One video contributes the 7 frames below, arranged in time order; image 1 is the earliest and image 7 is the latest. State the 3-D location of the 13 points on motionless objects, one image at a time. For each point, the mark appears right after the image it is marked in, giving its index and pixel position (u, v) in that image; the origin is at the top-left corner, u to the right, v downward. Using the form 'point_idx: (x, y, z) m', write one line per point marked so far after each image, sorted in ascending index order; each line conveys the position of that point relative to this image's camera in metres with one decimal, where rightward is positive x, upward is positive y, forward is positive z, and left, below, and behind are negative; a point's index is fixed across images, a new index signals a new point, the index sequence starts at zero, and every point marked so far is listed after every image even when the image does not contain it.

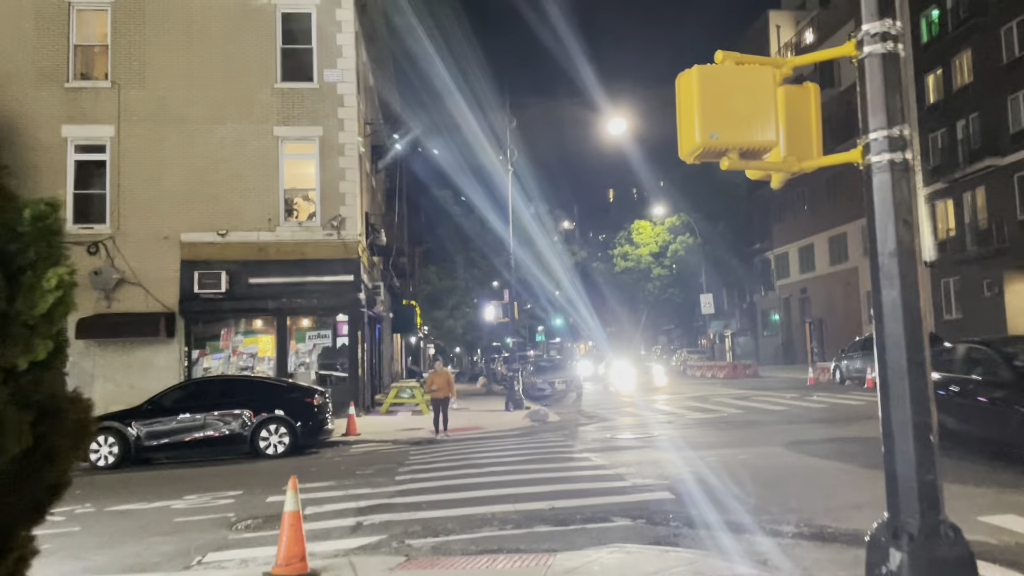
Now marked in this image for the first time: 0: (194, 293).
0: (-7.7, -0.1, +19.9) m
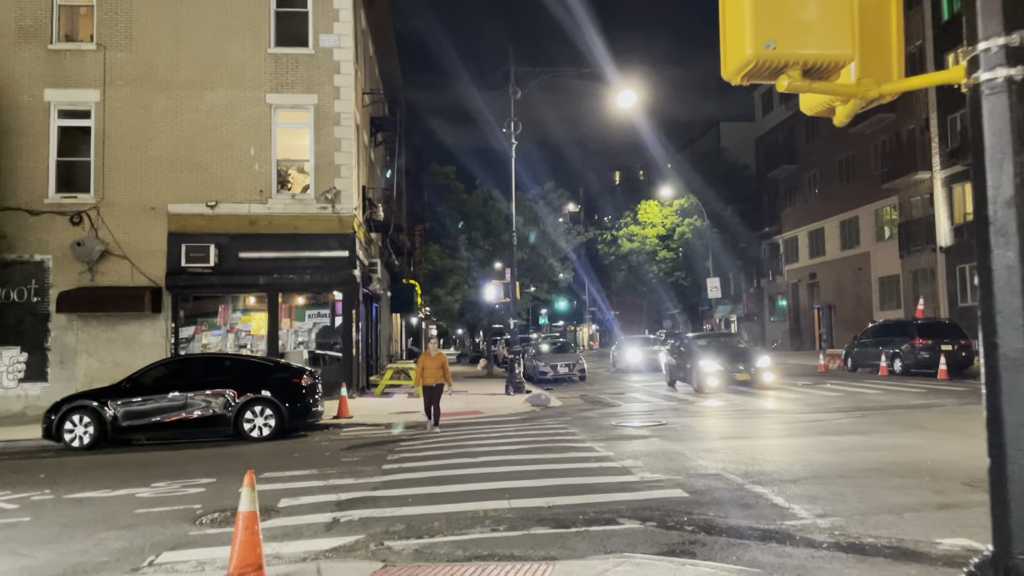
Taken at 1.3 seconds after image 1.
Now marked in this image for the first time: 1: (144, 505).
0: (-7.7, +0.5, +19.0) m
1: (-3.8, -2.2, +8.4) m
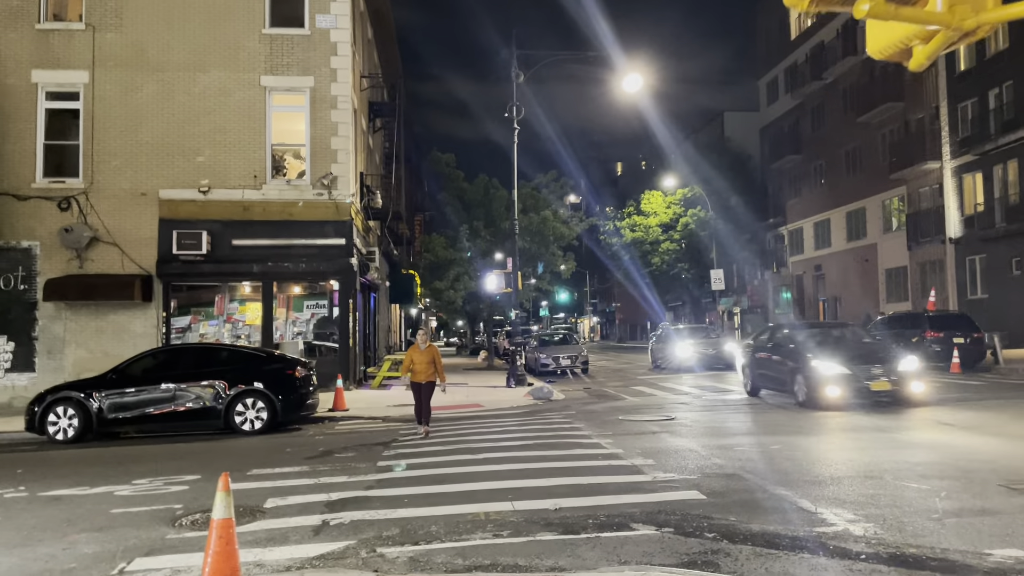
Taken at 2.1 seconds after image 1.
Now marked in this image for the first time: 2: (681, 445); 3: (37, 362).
0: (-7.6, +0.8, +18.5) m
1: (-3.7, -2.1, +7.9) m
2: (+2.0, -1.8, +9.6) m
3: (-10.4, -1.6, +18.1) m
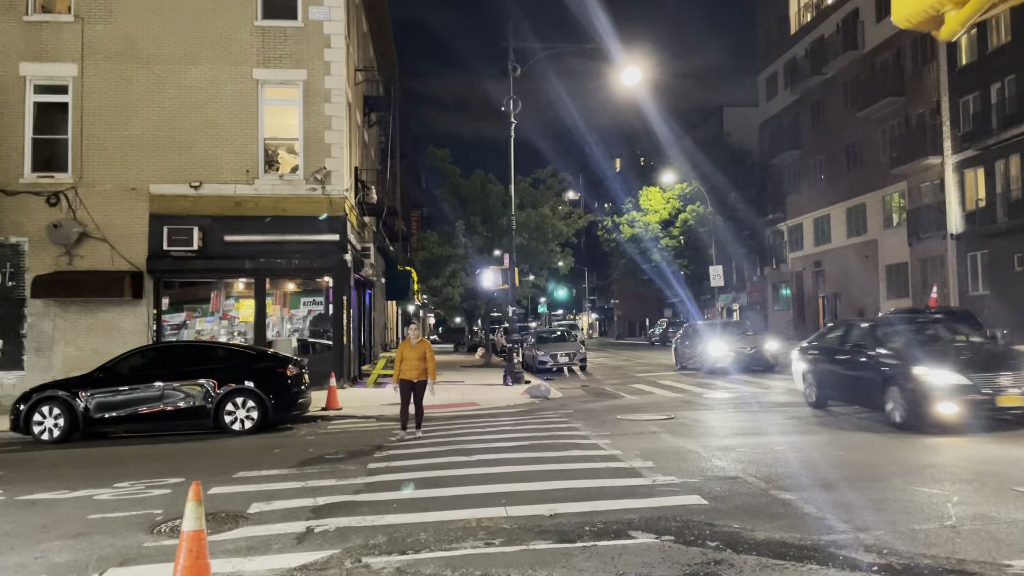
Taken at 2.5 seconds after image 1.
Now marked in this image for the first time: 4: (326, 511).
0: (-7.7, +0.8, +18.1) m
1: (-3.8, -2.0, +7.6) m
2: (+1.9, -1.8, +9.3) m
3: (-10.5, -1.6, +17.8) m
4: (-1.6, -1.9, +7.0) m
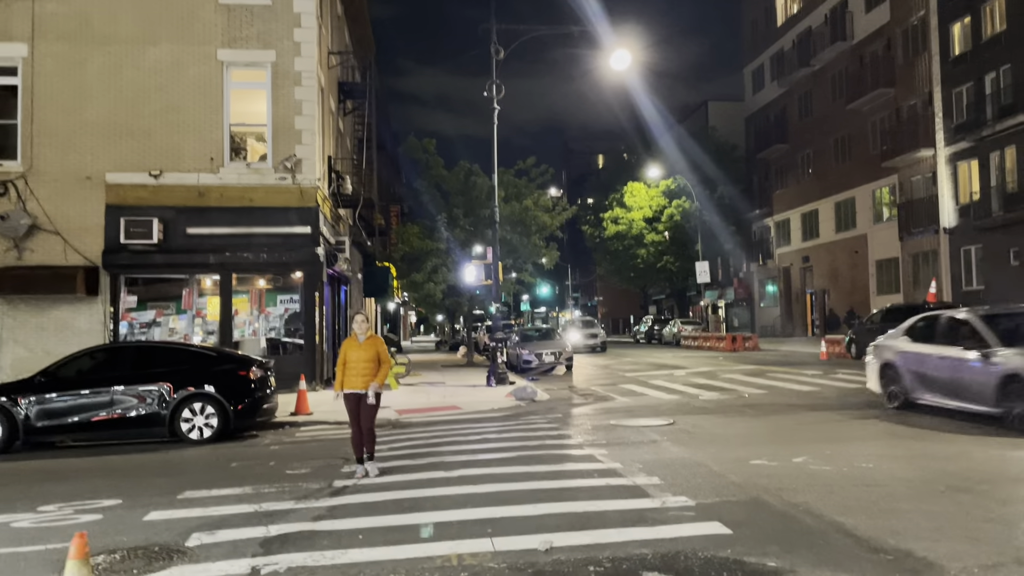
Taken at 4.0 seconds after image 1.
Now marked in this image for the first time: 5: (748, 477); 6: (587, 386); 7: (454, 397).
0: (-8.0, +0.9, +16.9) m
1: (-3.9, -2.0, +6.4) m
2: (+1.8, -1.7, +8.3) m
3: (-10.8, -1.5, +16.5) m
4: (-1.7, -1.8, +5.9) m
5: (+2.1, -1.7, +7.3) m
6: (+1.7, -2.2, +18.8) m
7: (-1.2, -2.2, +16.8) m
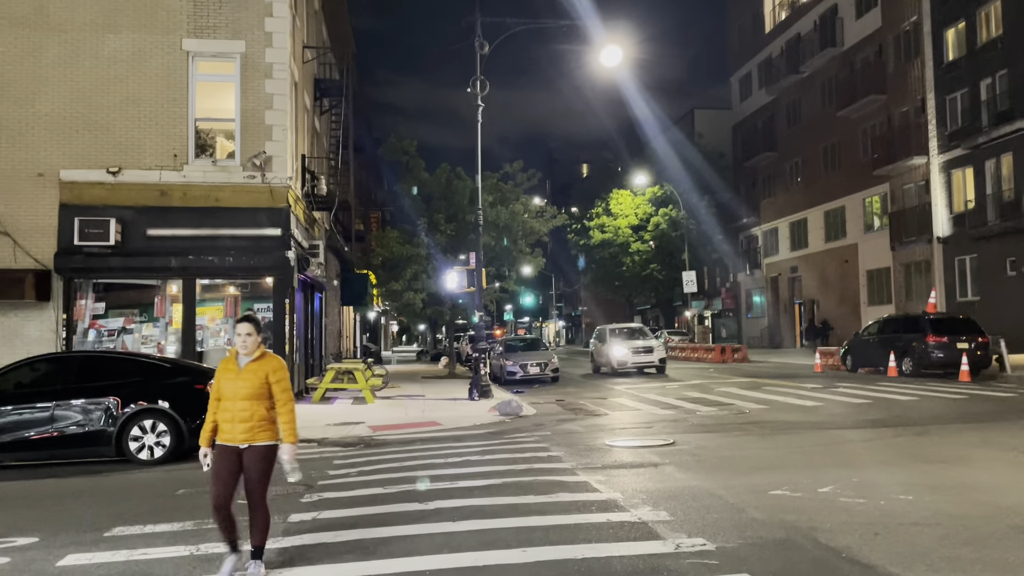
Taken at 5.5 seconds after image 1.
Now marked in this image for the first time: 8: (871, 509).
0: (-8.3, +0.8, +15.7) m
1: (-4.0, -2.0, +5.3) m
2: (+1.7, -1.7, +7.3) m
3: (-11.1, -1.6, +15.2) m
4: (-1.8, -1.8, +4.8) m
5: (+2.0, -1.7, +6.3) m
6: (+1.4, -2.4, +17.7) m
7: (-1.5, -2.3, +15.7) m
8: (+2.7, -1.7, +6.3) m
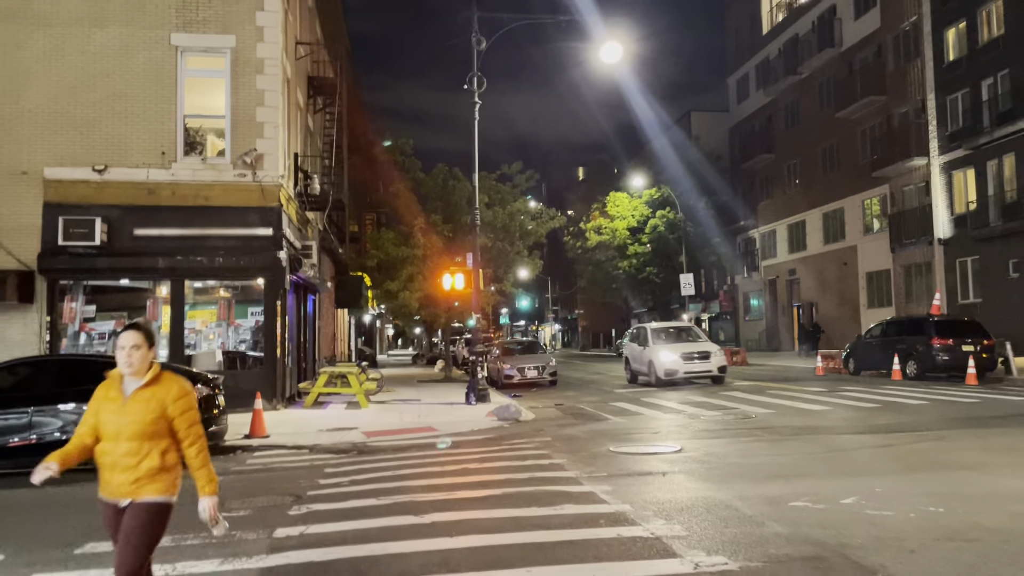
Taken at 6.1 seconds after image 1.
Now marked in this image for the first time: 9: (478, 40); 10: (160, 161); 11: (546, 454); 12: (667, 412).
0: (-8.4, +0.8, +15.2) m
1: (-4.0, -1.9, +4.8) m
2: (+1.7, -1.7, +6.8) m
3: (-11.2, -1.6, +14.7) m
4: (-1.7, -1.8, +4.3) m
5: (+2.0, -1.7, +5.8) m
6: (+1.3, -2.4, +17.3) m
7: (-1.5, -2.4, +15.2) m
8: (+2.7, -1.7, +5.8) m
9: (-0.8, +5.6, +18.6) m
10: (-6.7, +2.4, +15.7) m
11: (+0.4, -2.0, +10.0) m
12: (+2.8, -2.2, +14.7) m
